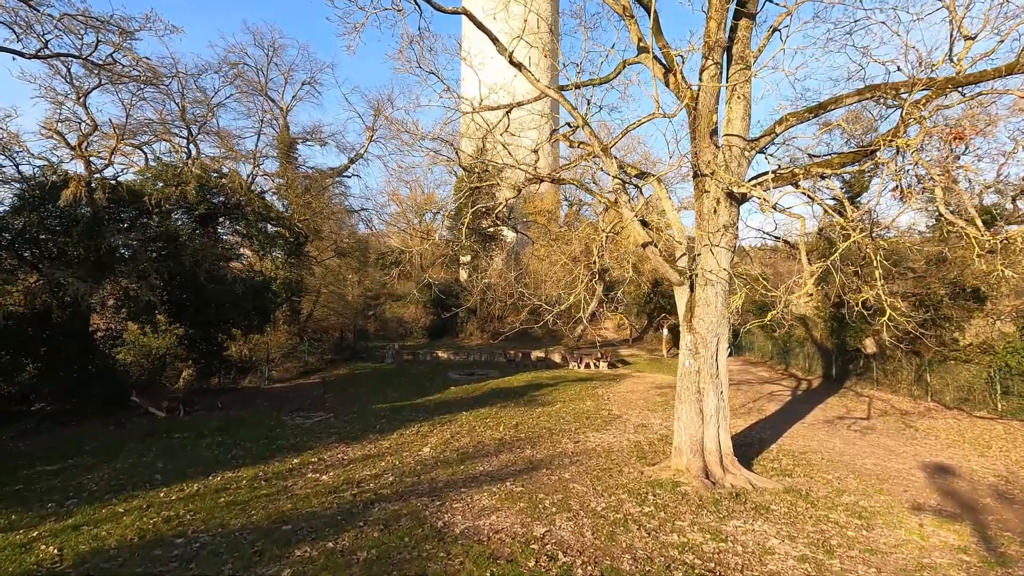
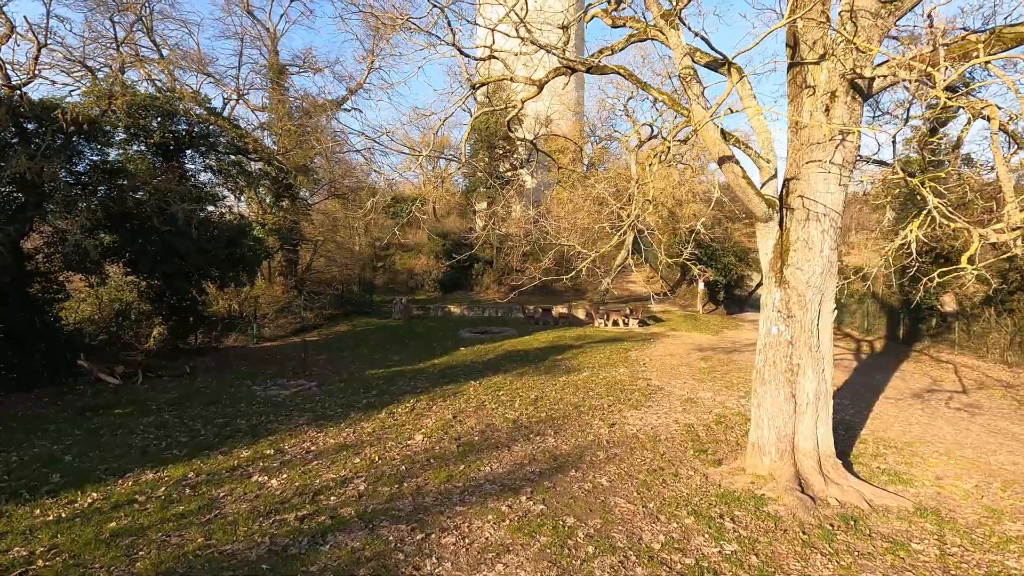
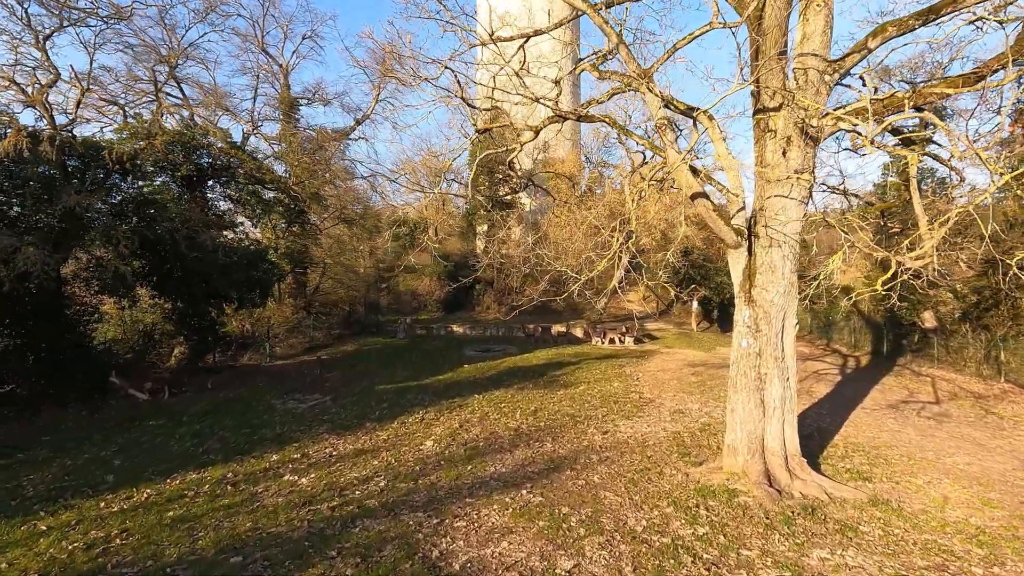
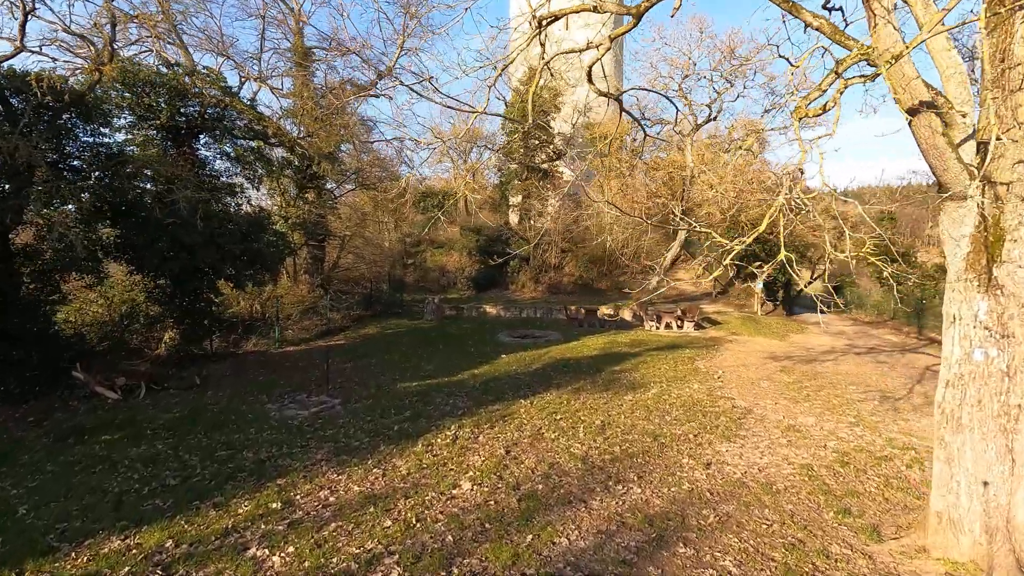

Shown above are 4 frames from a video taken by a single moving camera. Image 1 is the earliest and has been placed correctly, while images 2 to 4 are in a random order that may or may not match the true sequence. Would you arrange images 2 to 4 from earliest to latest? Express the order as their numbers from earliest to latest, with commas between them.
3, 2, 4
